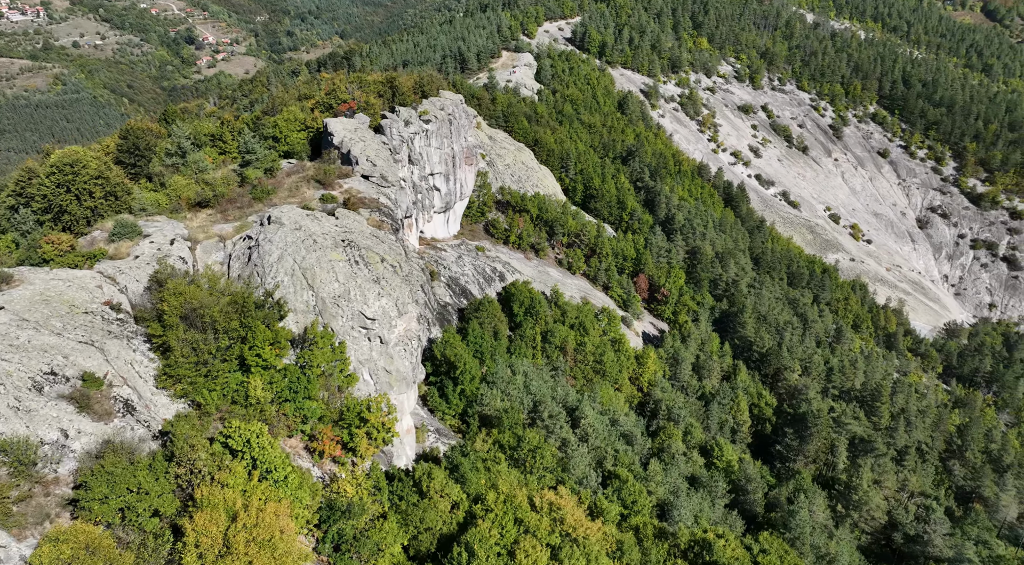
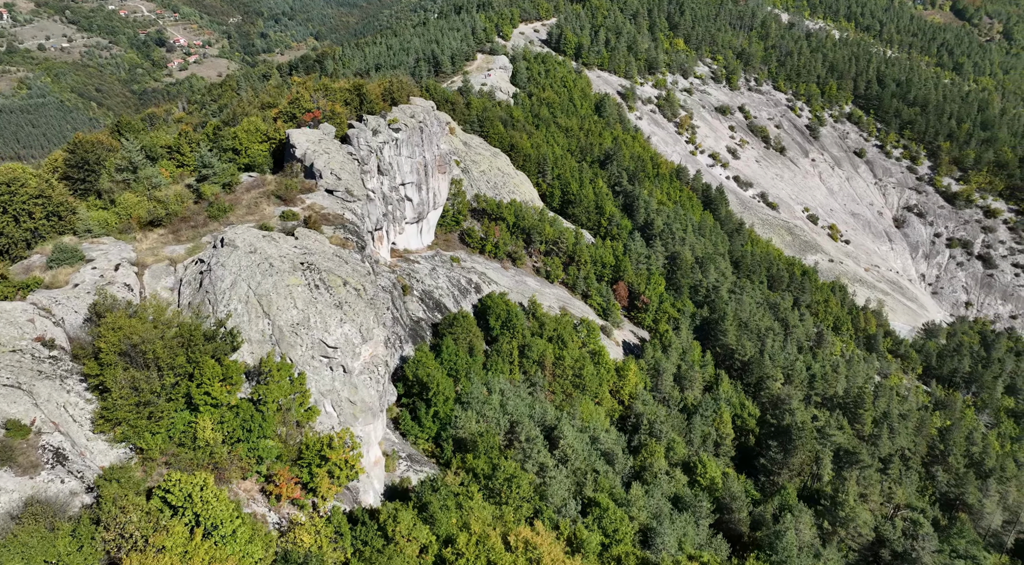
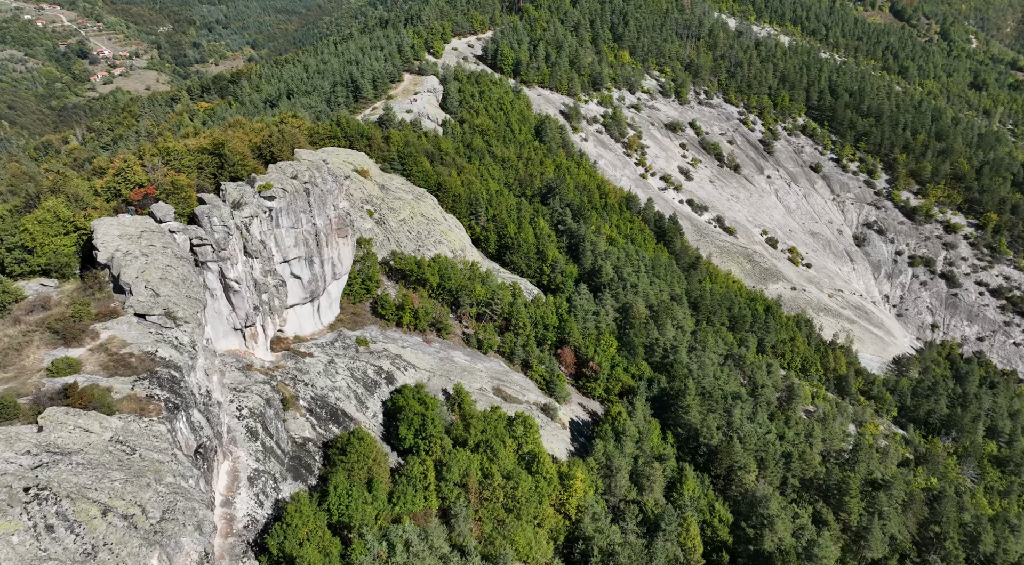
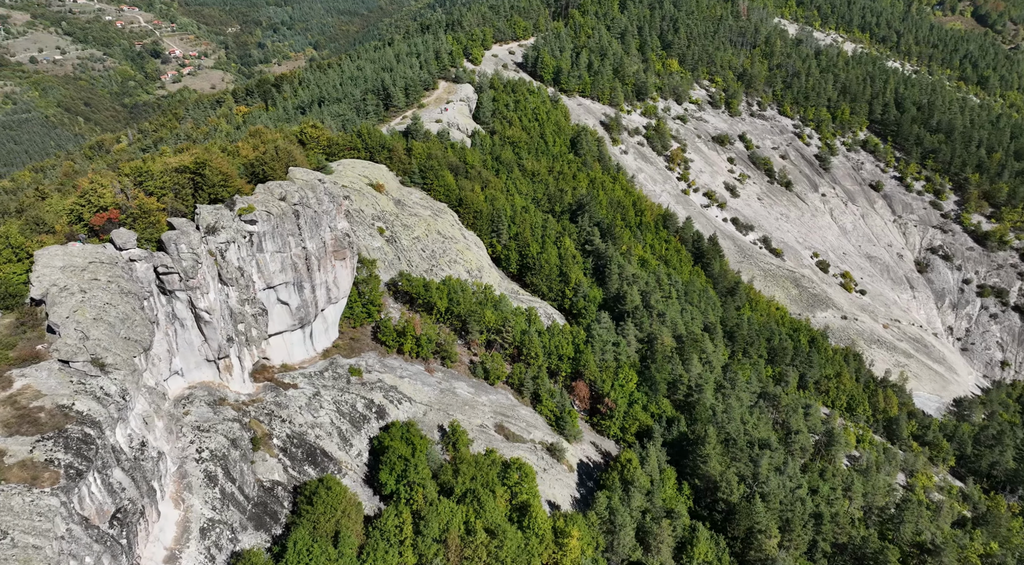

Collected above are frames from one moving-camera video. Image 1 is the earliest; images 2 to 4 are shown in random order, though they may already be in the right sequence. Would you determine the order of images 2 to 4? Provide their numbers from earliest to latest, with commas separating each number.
2, 3, 4
